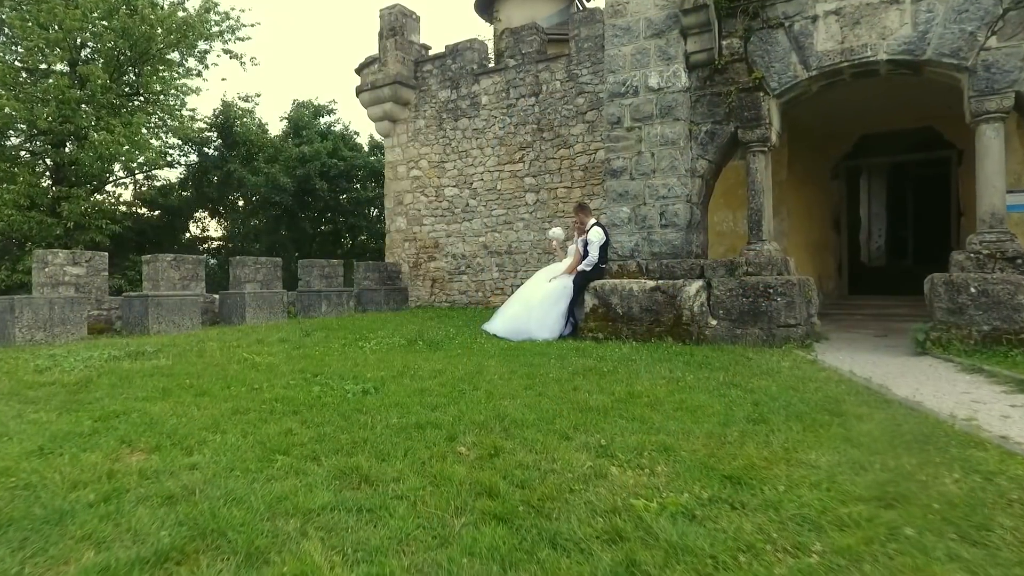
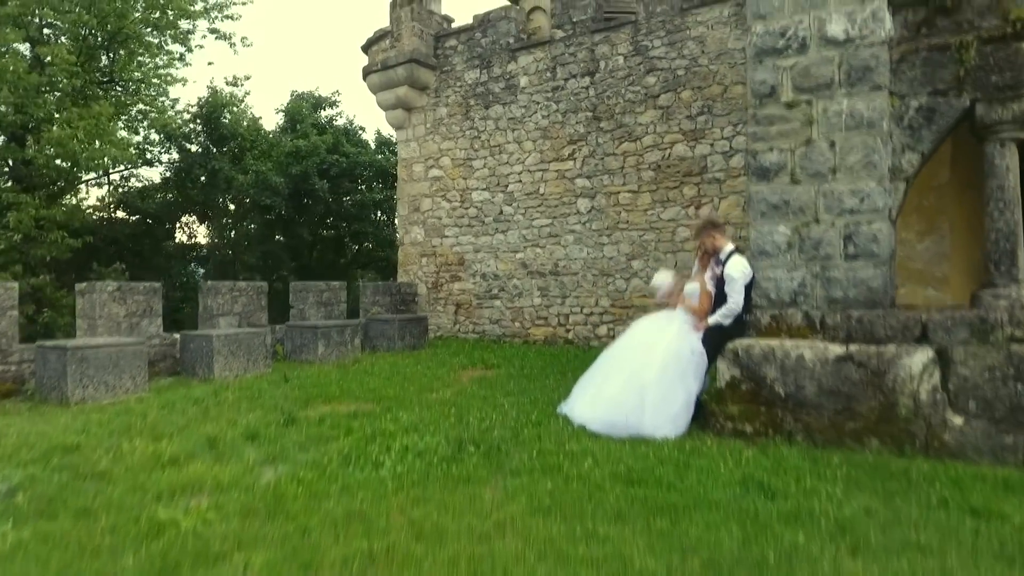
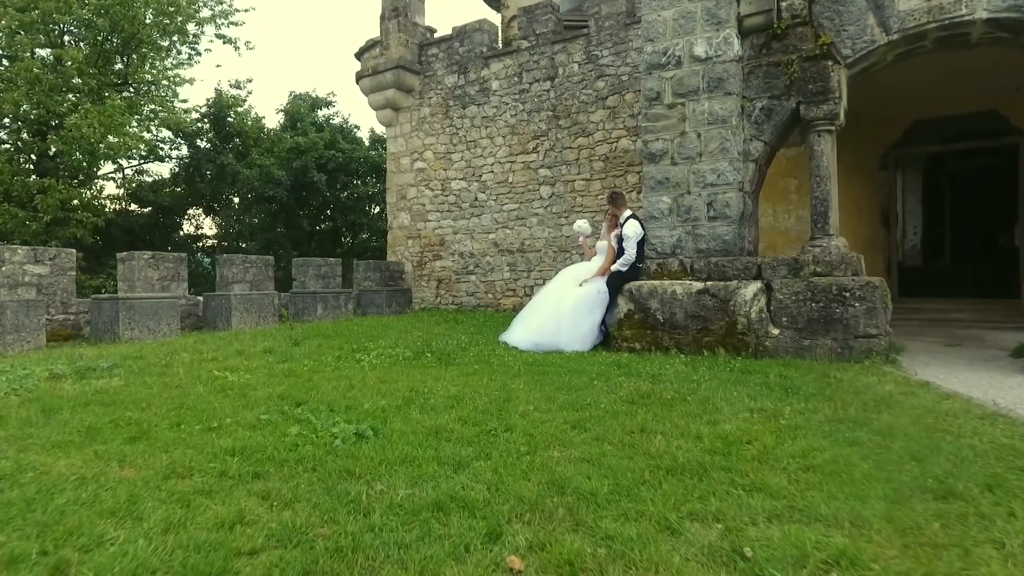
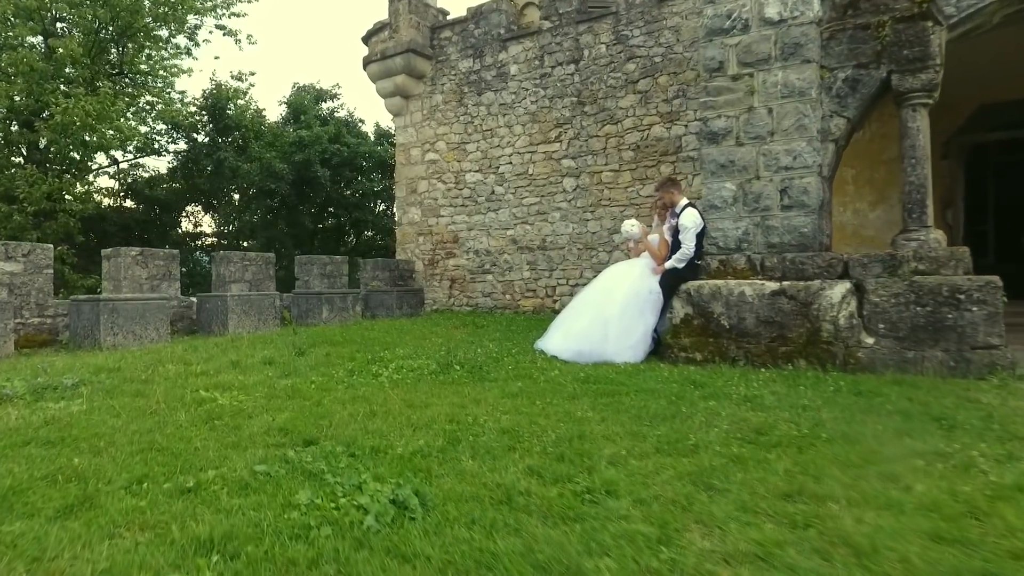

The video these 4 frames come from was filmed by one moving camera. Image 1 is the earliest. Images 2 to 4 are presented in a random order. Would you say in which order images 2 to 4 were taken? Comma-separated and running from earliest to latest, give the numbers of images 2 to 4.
3, 4, 2
